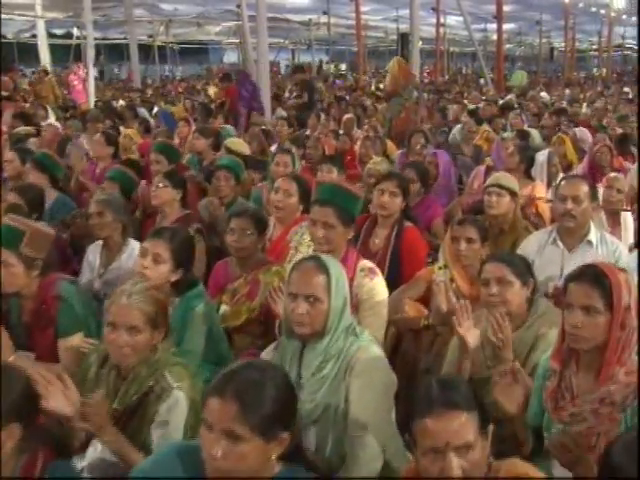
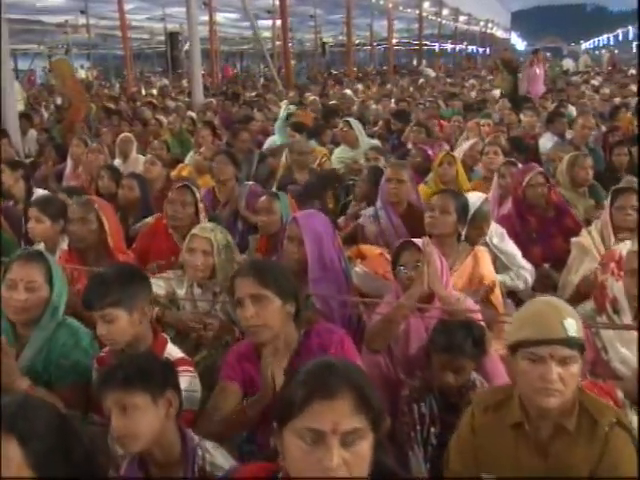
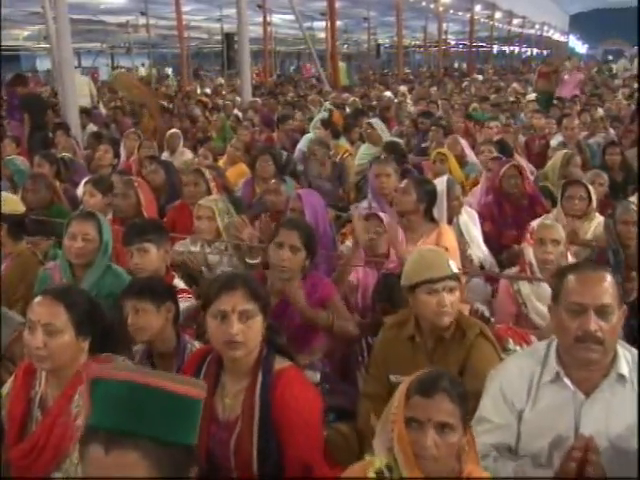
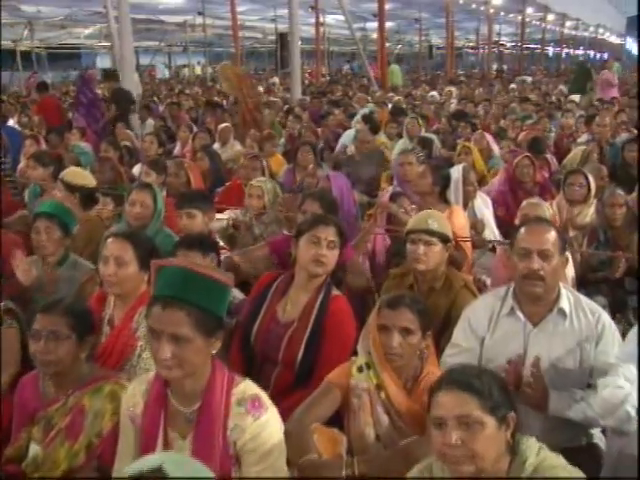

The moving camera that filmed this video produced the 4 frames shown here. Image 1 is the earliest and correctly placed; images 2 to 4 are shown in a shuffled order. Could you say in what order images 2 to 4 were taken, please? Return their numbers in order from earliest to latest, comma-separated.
4, 3, 2
